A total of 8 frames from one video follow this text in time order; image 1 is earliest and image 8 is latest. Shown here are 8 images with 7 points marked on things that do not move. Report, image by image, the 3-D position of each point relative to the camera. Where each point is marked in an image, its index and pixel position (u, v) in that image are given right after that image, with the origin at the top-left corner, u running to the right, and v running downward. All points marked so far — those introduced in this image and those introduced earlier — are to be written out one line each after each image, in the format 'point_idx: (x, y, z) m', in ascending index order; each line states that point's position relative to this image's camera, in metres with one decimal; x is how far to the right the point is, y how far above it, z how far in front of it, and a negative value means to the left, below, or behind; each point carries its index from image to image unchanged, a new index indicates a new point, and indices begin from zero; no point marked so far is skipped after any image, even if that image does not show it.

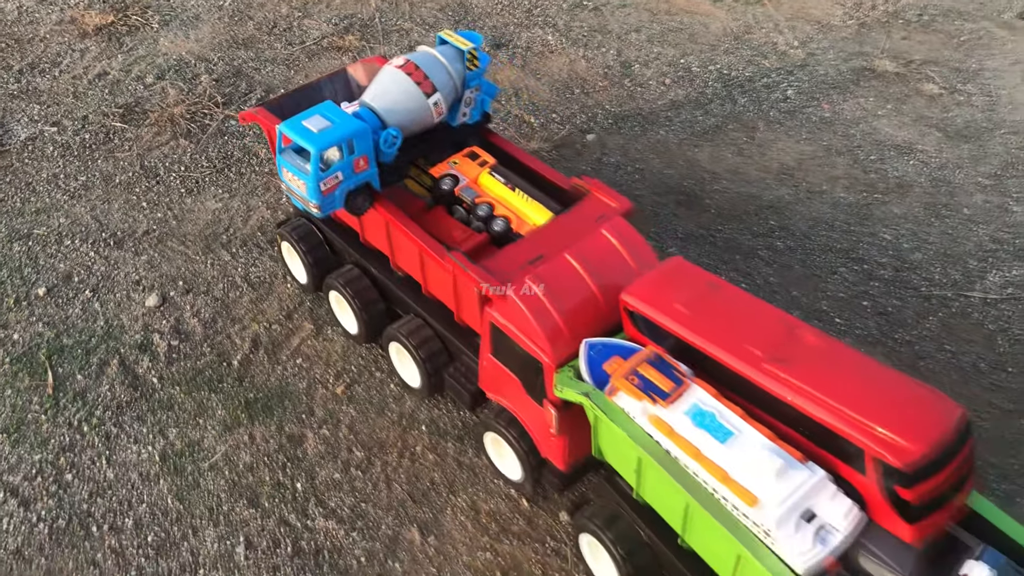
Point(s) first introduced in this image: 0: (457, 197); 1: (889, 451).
0: (-0.2, +0.4, +4.1) m
1: (+1.1, -0.5, +2.7) m
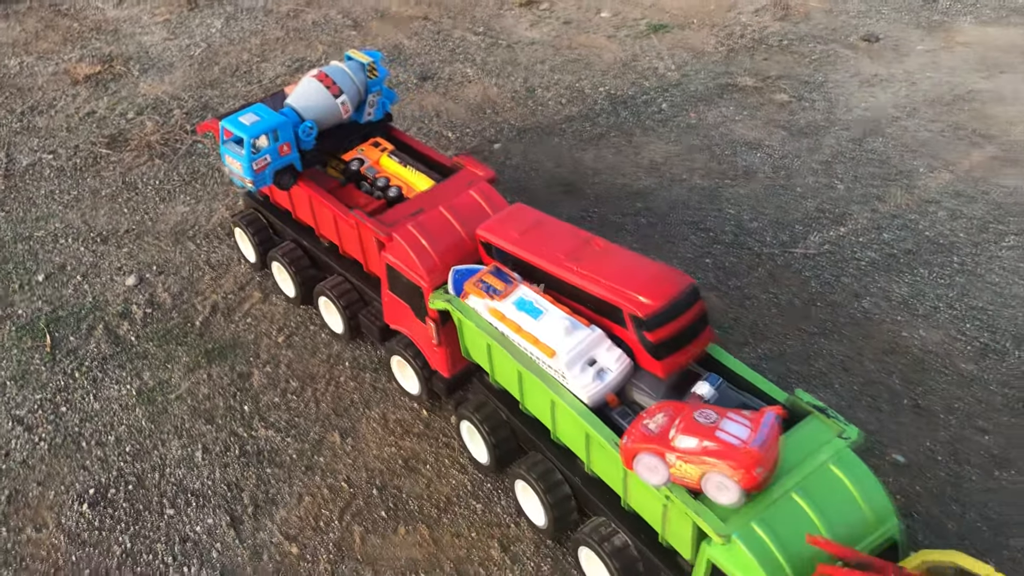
0: (-0.8, +0.6, +5.3) m
1: (+0.5, -0.1, +3.9) m
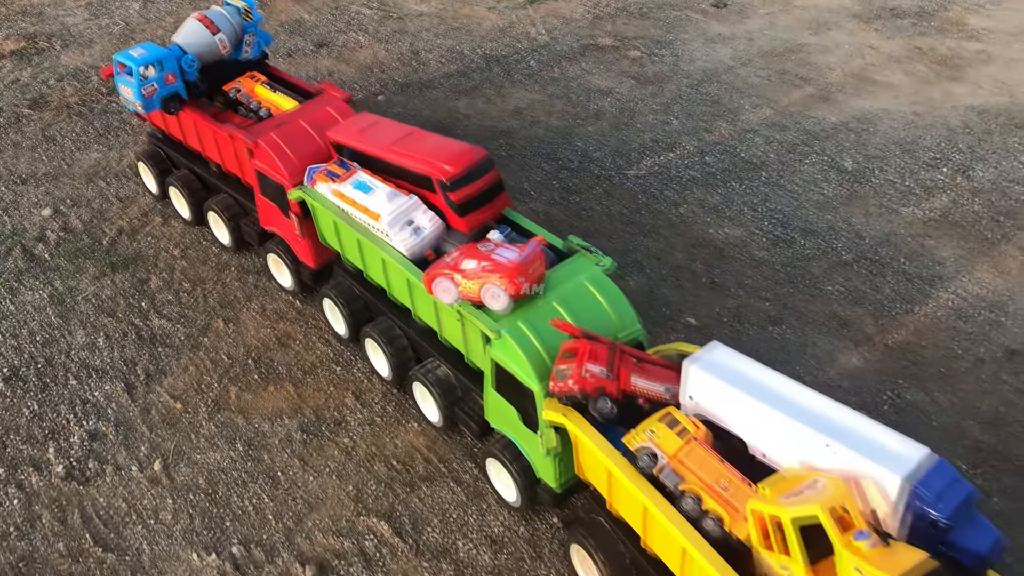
0: (-1.8, +1.2, +6.2) m
1: (-0.4, +0.6, +4.8) m
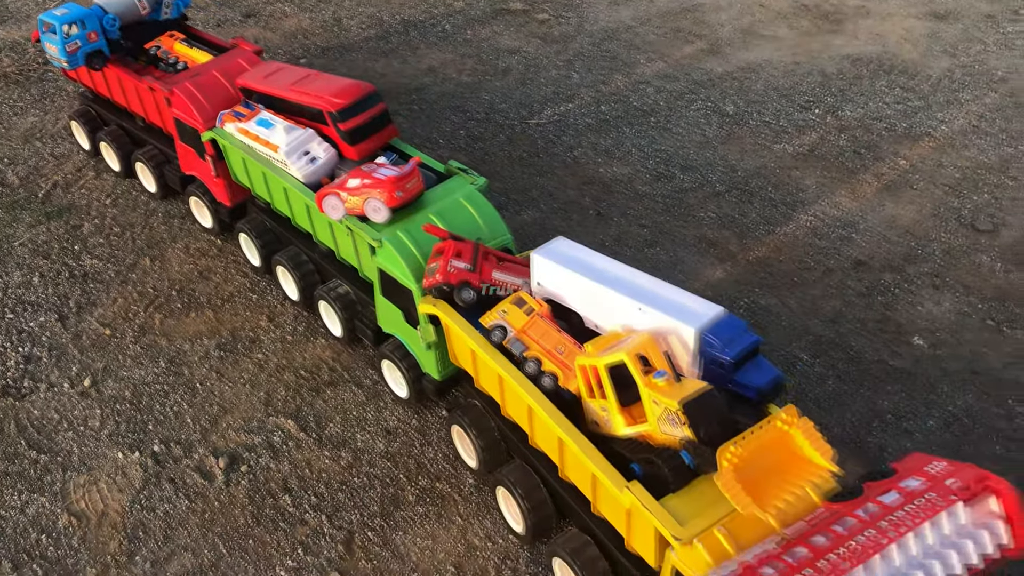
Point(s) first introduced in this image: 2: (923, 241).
0: (-2.5, +1.6, +6.8) m
1: (-1.0, +1.0, +5.4) m
2: (+2.8, +0.3, +6.5) m
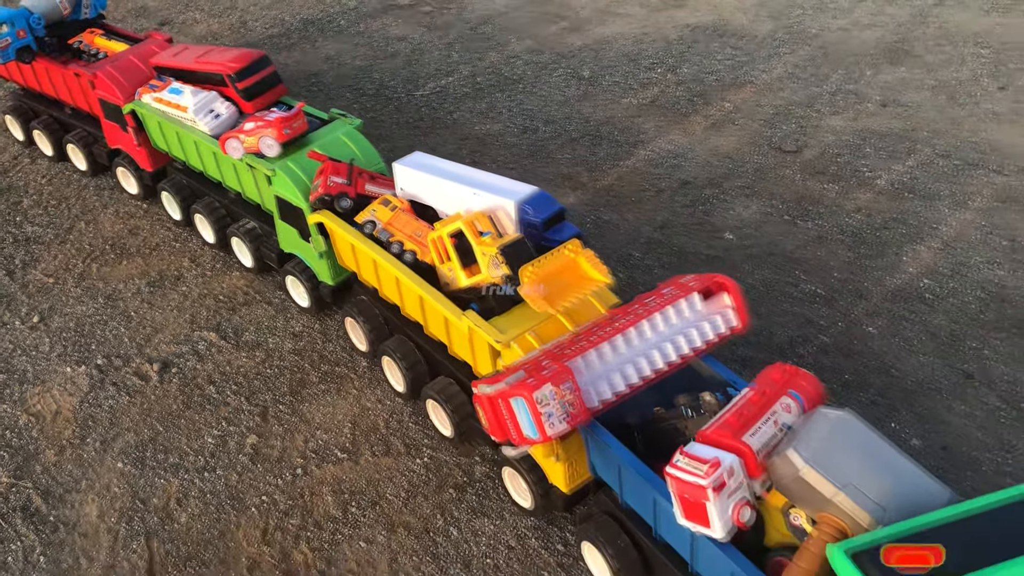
0: (-3.5, +1.9, +7.8) m
1: (-1.9, +1.5, +6.5) m
2: (+1.9, +1.0, +7.8) m
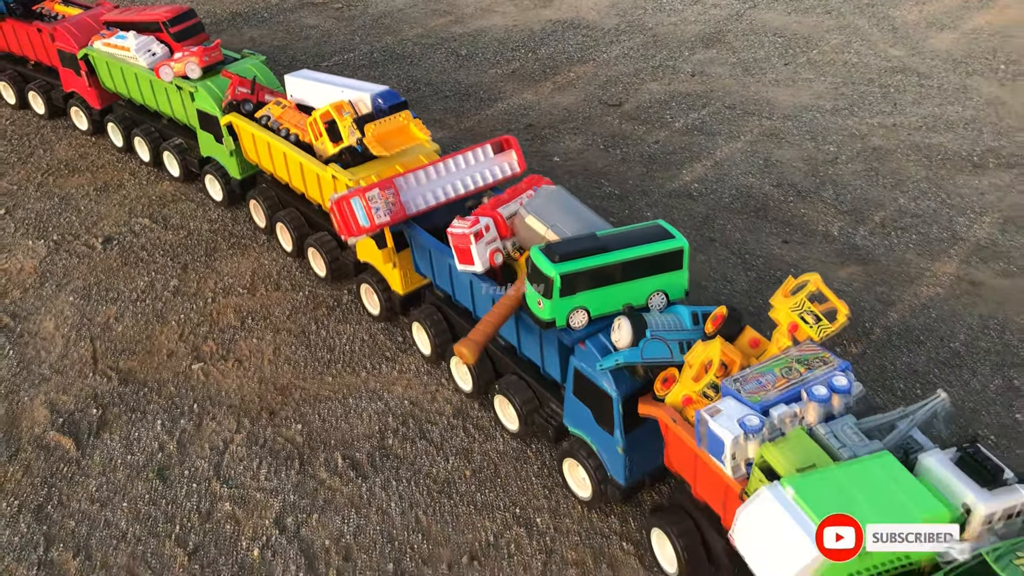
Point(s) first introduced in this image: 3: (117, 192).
0: (-4.7, +2.8, +9.7) m
1: (-3.1, +2.4, +8.4) m
2: (+0.6, +1.8, +10.0) m
3: (-3.6, +0.9, +8.8) m
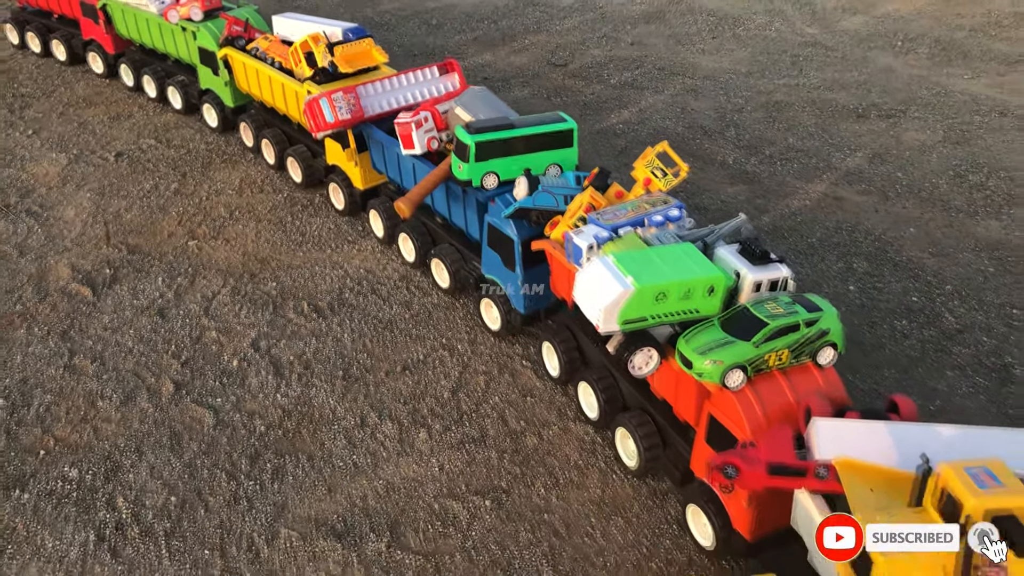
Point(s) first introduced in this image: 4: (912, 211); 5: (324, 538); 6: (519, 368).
0: (-5.2, +3.7, +11.2) m
1: (-3.5, +3.3, +10.0) m
2: (+0.1, +2.6, +11.5) m
3: (-4.1, +1.8, +10.3) m
4: (+3.6, +0.7, +8.5) m
5: (-1.1, -1.4, +5.5) m
6: (+0.1, -0.6, +6.8) m
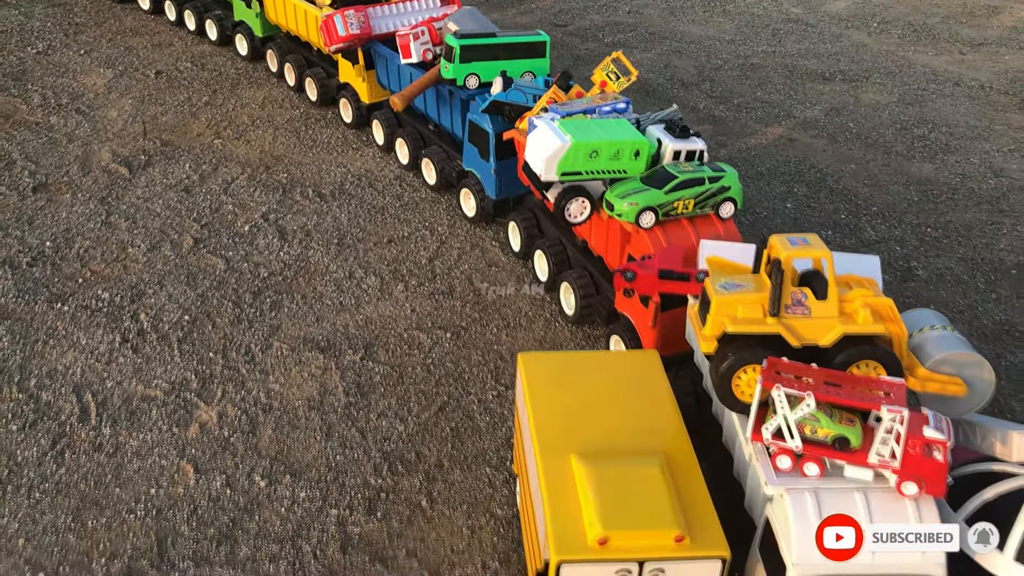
0: (-5.1, +4.8, +12.5) m
1: (-3.5, +4.4, +11.2) m
2: (+0.2, +3.4, +12.6) m
3: (-4.1, +2.9, +11.5) m
4: (+3.4, +1.4, +9.5) m
5: (-1.4, -0.4, +6.6) m
6: (-0.2, +0.3, +7.8) m
